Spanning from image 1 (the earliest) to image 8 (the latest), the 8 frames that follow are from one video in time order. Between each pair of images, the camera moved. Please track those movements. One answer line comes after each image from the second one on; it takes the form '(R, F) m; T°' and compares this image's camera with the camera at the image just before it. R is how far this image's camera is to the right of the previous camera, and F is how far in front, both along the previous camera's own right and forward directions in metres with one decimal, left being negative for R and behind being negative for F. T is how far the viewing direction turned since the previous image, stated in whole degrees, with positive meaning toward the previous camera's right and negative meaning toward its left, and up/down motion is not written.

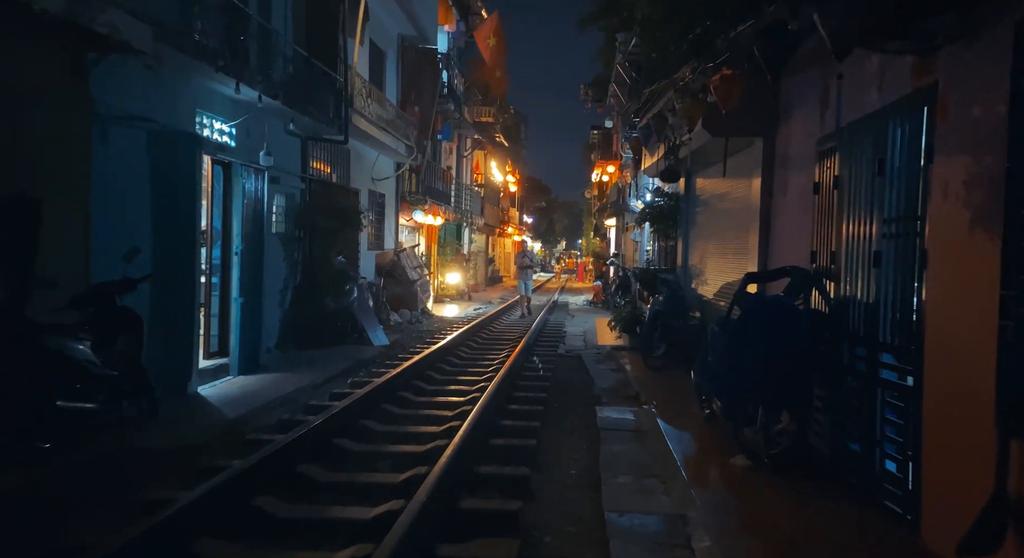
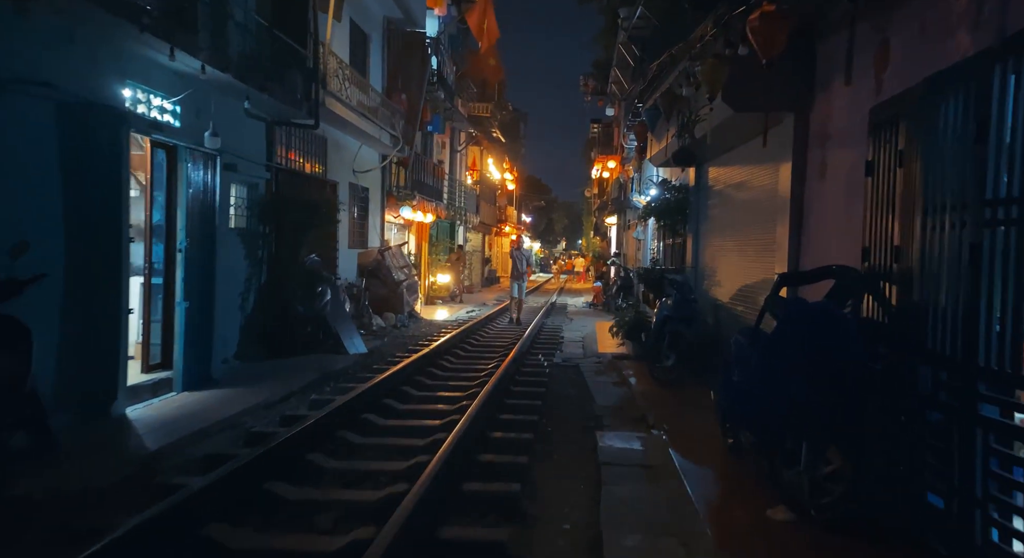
(+0.1, +1.3) m; 0°
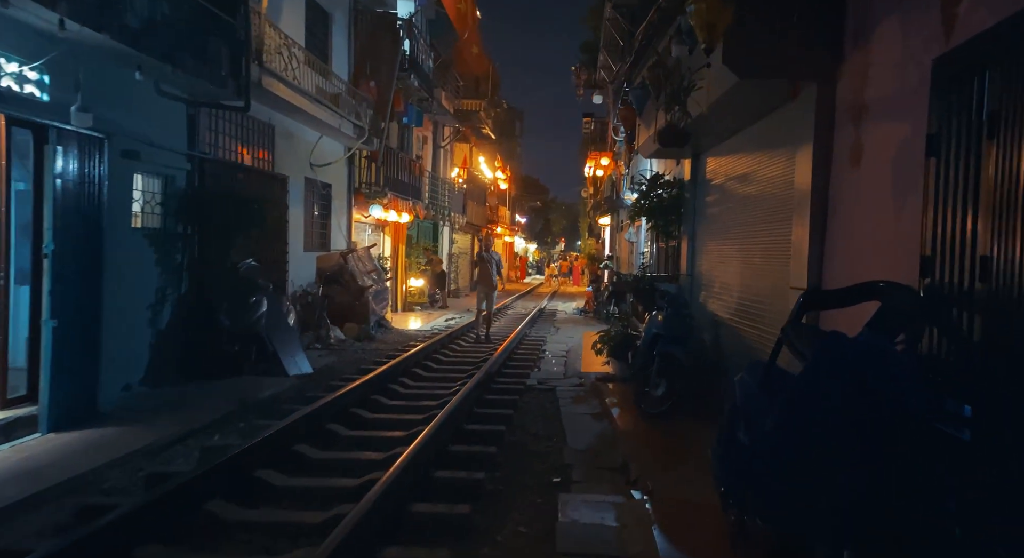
(+0.4, +1.7) m; 0°
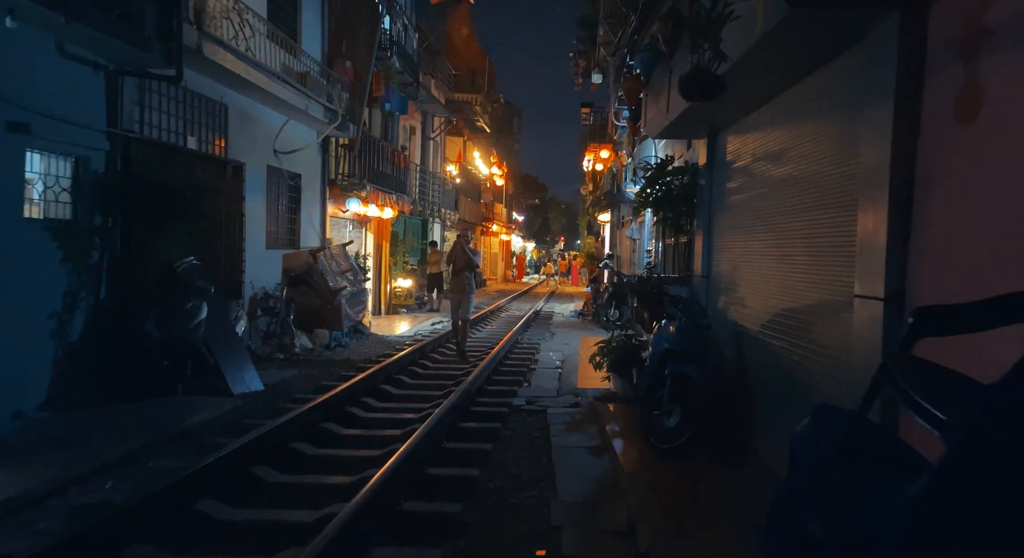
(+0.2, +1.6) m; 0°
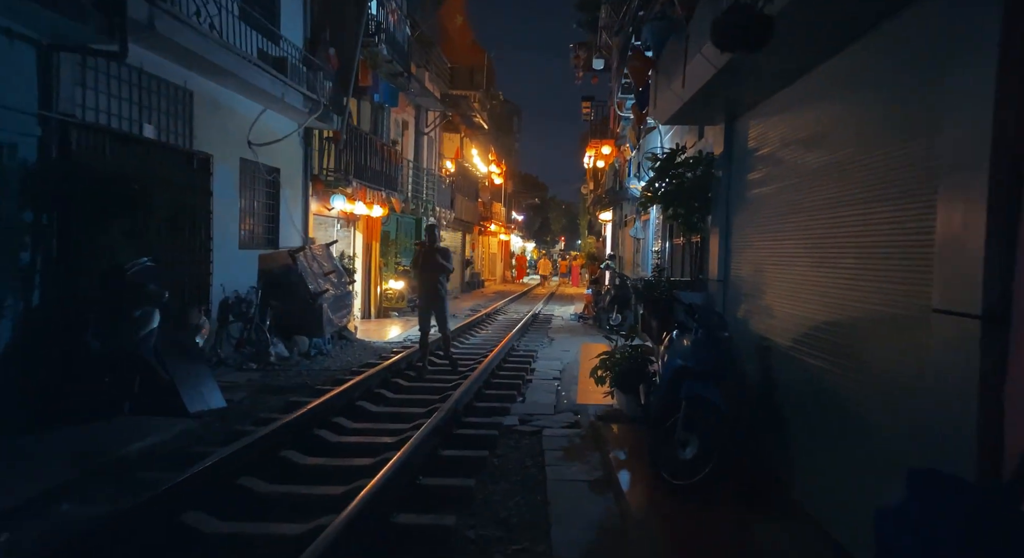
(+0.1, +1.0) m; 0°
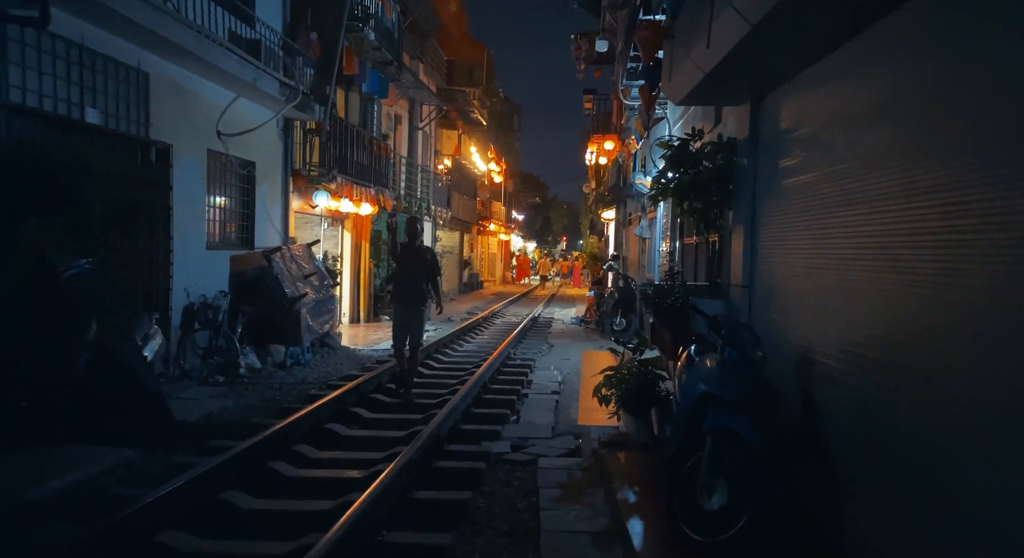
(+0.1, +1.1) m; 0°
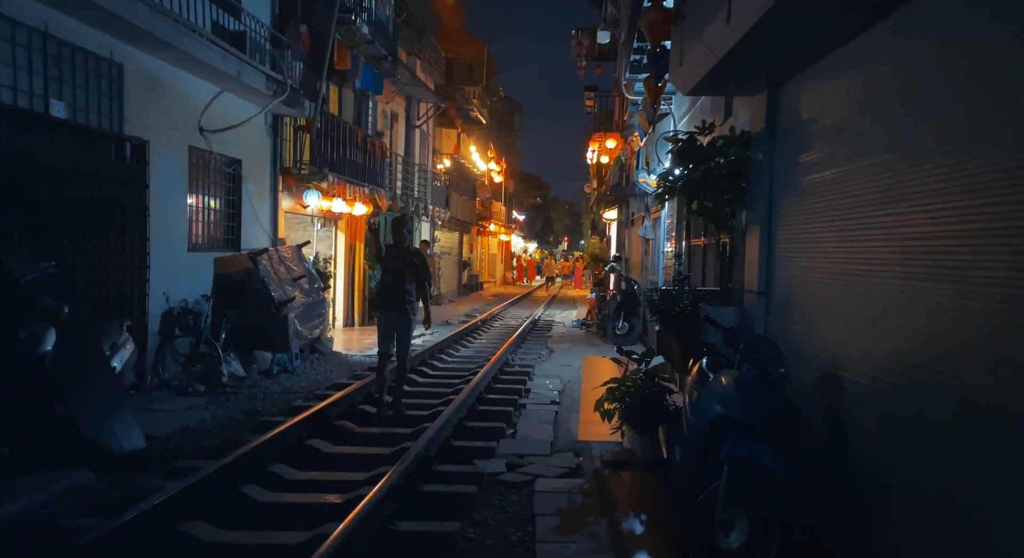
(+0.1, +0.5) m; 0°
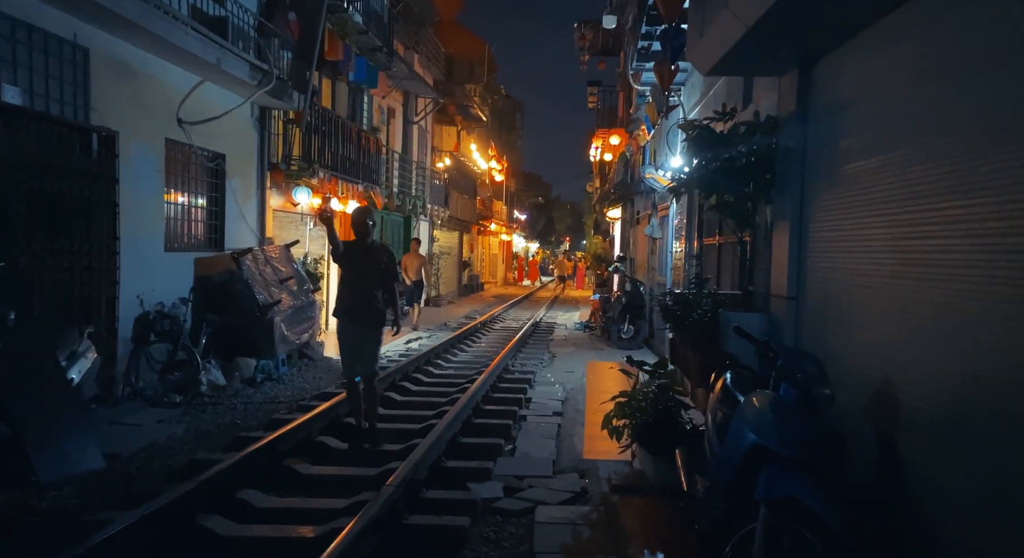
(0.0, +0.7) m; 0°
